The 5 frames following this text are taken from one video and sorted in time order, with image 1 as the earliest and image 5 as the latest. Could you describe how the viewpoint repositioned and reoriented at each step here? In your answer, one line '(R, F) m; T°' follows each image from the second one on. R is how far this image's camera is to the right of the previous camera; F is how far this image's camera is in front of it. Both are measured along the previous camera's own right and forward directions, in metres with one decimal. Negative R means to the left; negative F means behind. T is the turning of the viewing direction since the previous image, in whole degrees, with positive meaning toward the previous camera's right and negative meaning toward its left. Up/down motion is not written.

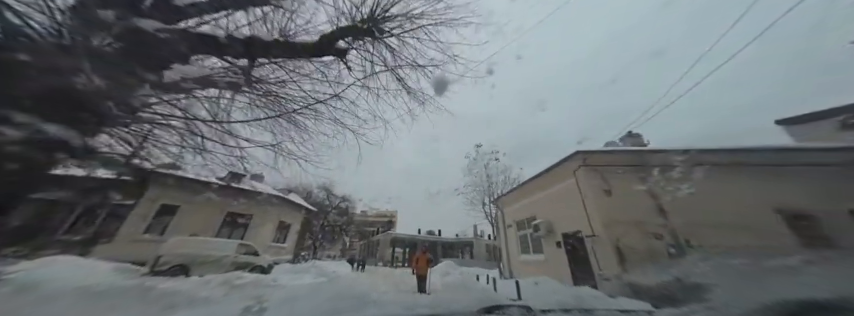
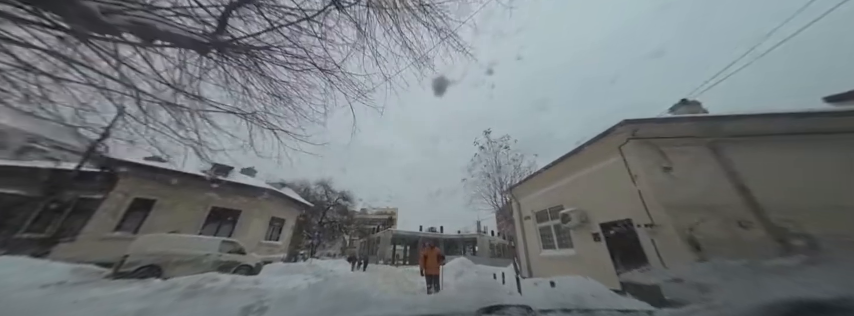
(-0.1, +0.4) m; 0°
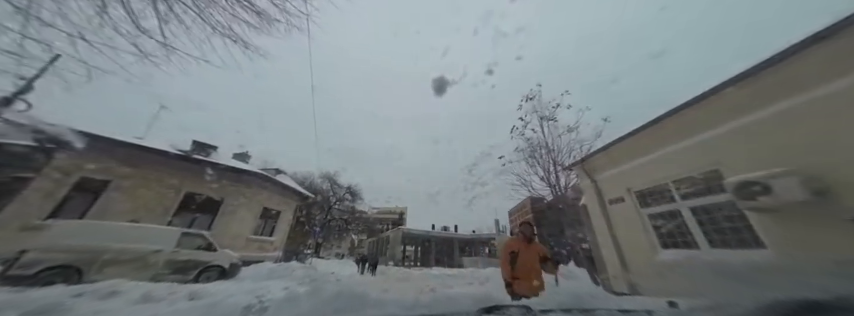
(-0.3, +0.9) m; -2°
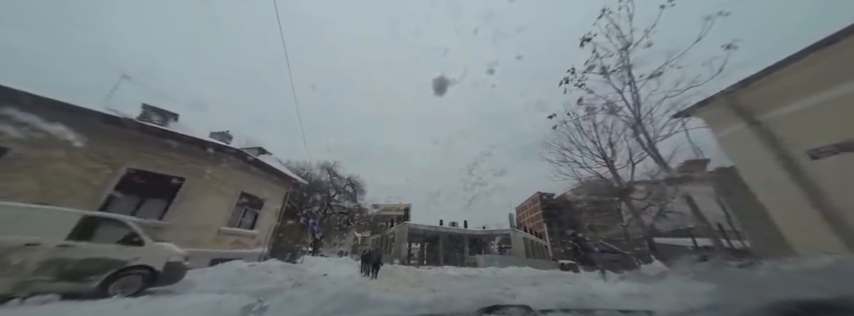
(-0.3, +0.8) m; 0°
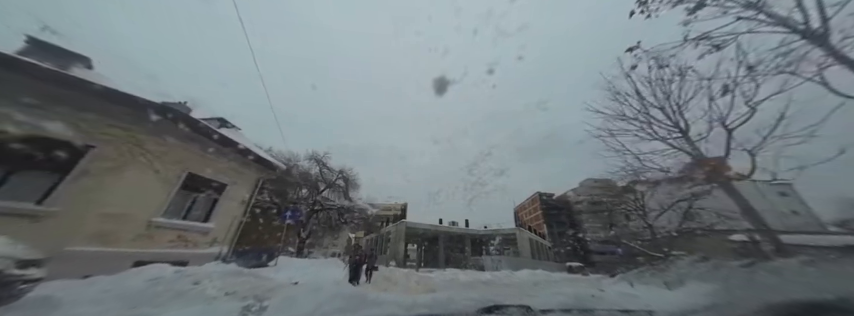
(+0.1, +0.7) m; 0°
